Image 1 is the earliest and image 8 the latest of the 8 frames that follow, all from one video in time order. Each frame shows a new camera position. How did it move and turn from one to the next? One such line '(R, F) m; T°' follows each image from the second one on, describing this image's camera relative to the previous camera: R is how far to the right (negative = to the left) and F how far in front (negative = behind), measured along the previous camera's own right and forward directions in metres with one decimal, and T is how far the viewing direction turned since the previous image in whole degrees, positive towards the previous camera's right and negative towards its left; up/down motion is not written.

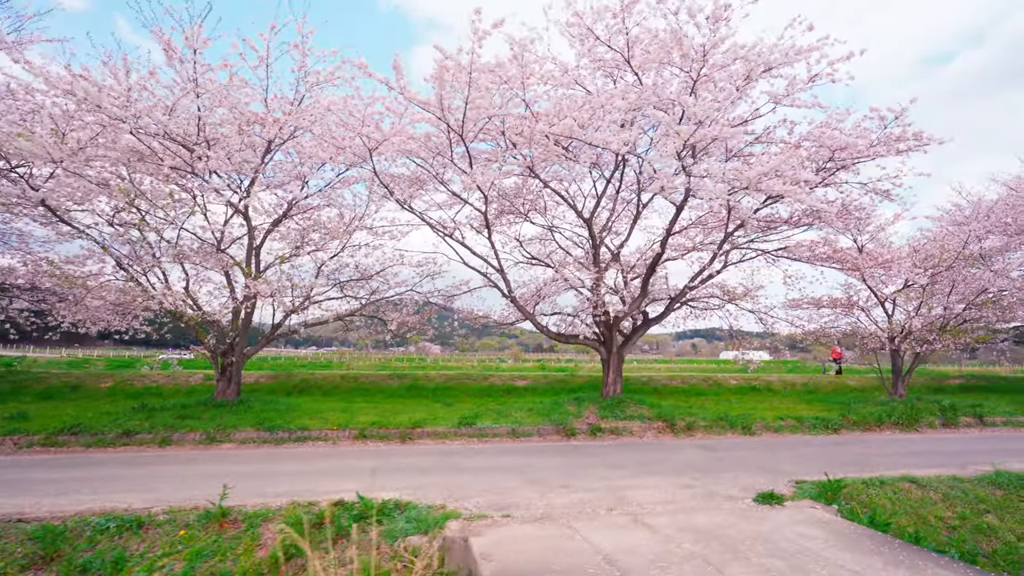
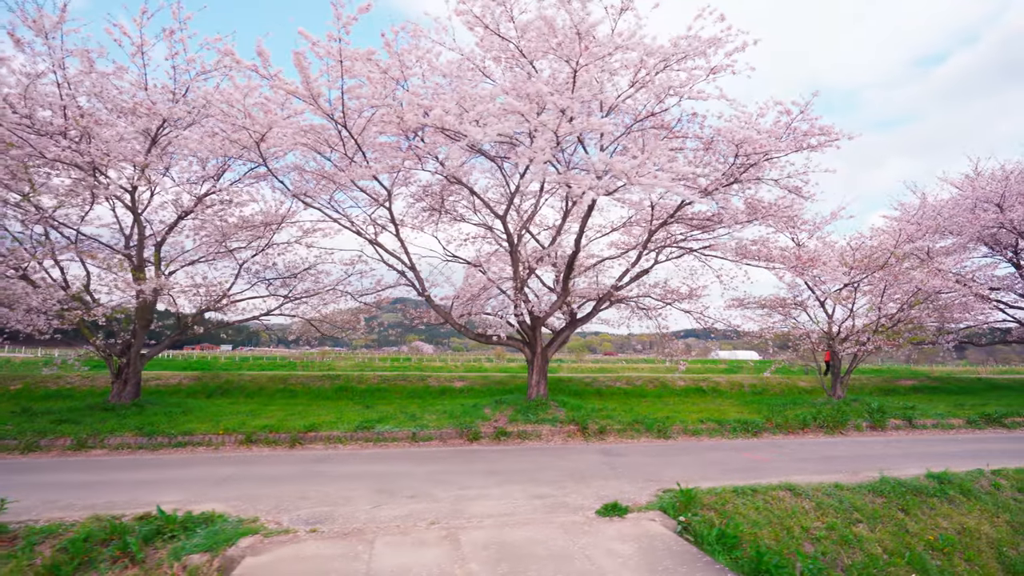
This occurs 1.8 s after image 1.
(+2.3, +0.4) m; +1°
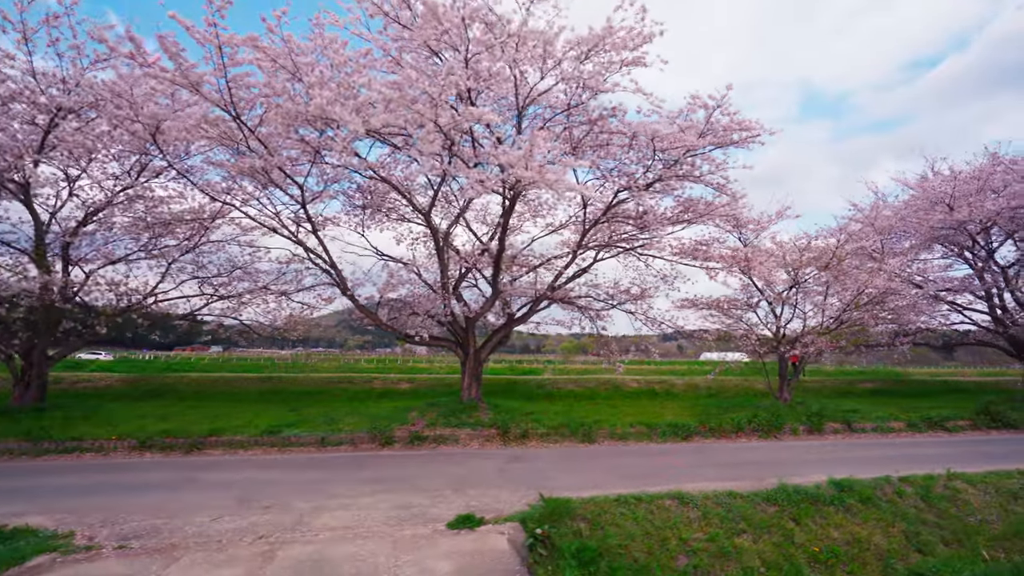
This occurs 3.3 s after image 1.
(+1.9, +0.4) m; +1°
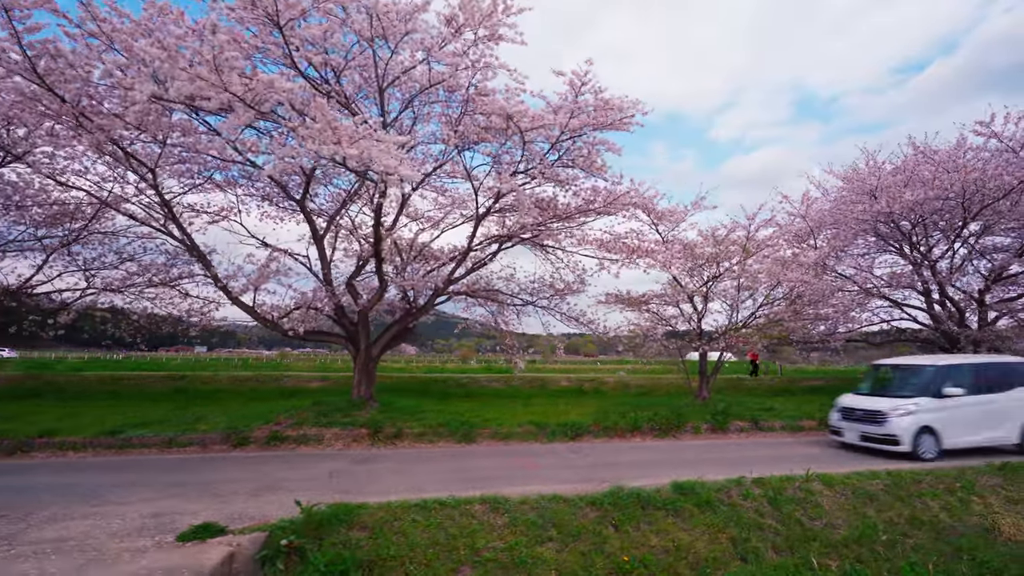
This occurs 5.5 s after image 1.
(+2.8, +0.7) m; +1°
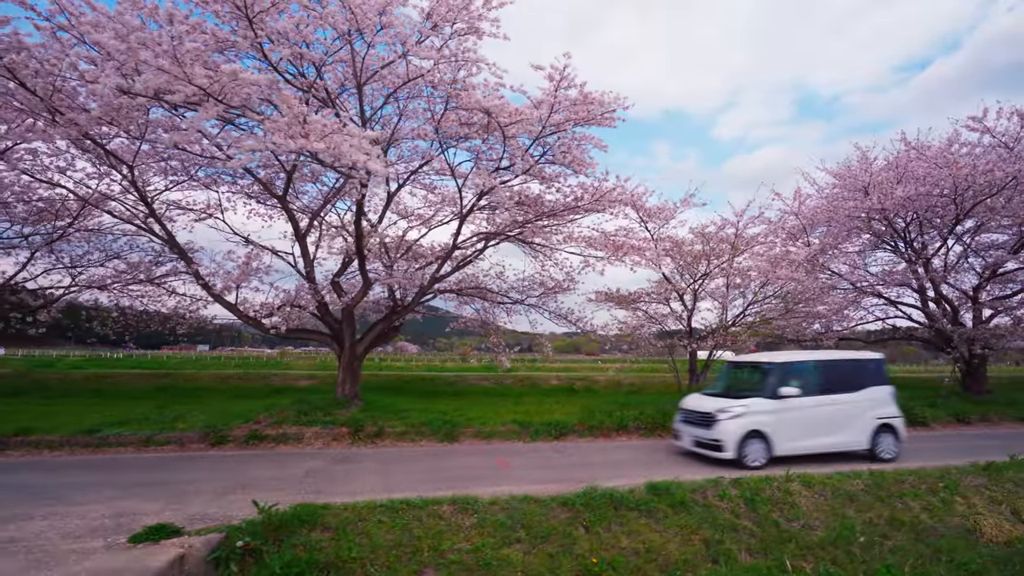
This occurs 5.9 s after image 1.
(+0.5, +0.1) m; 0°
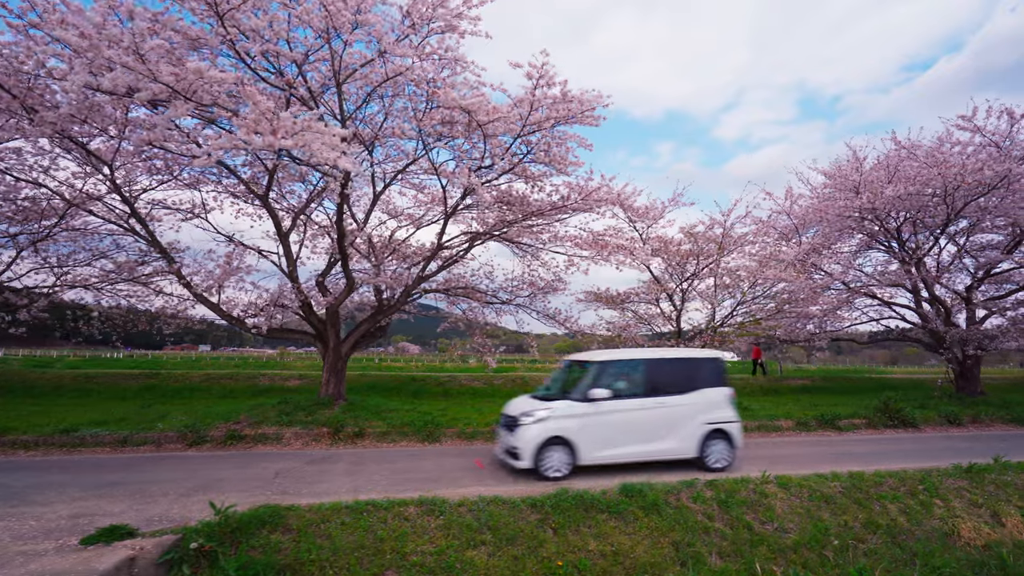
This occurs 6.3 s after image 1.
(+0.5, +0.1) m; 0°
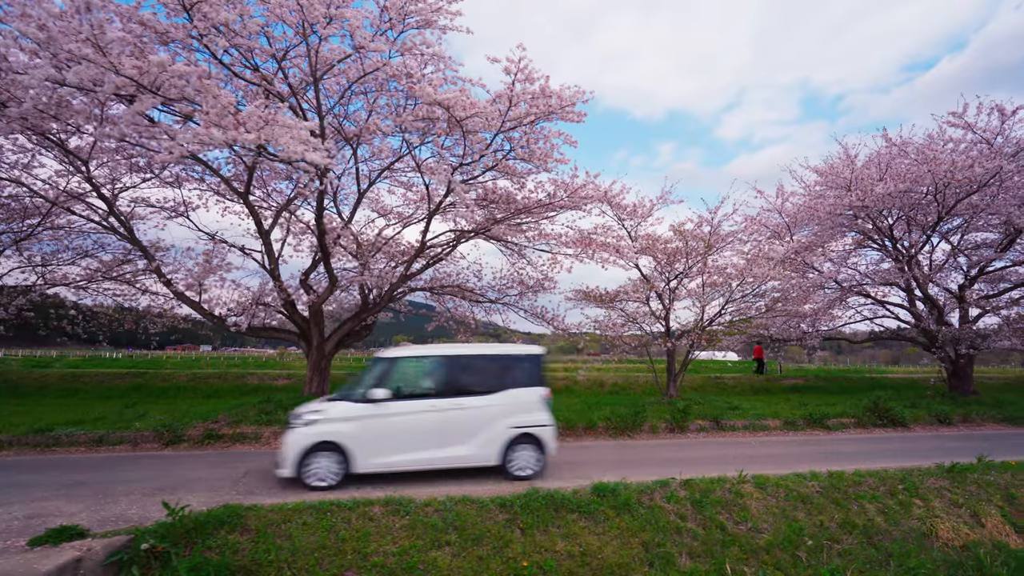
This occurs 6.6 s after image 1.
(+0.5, +0.1) m; 0°
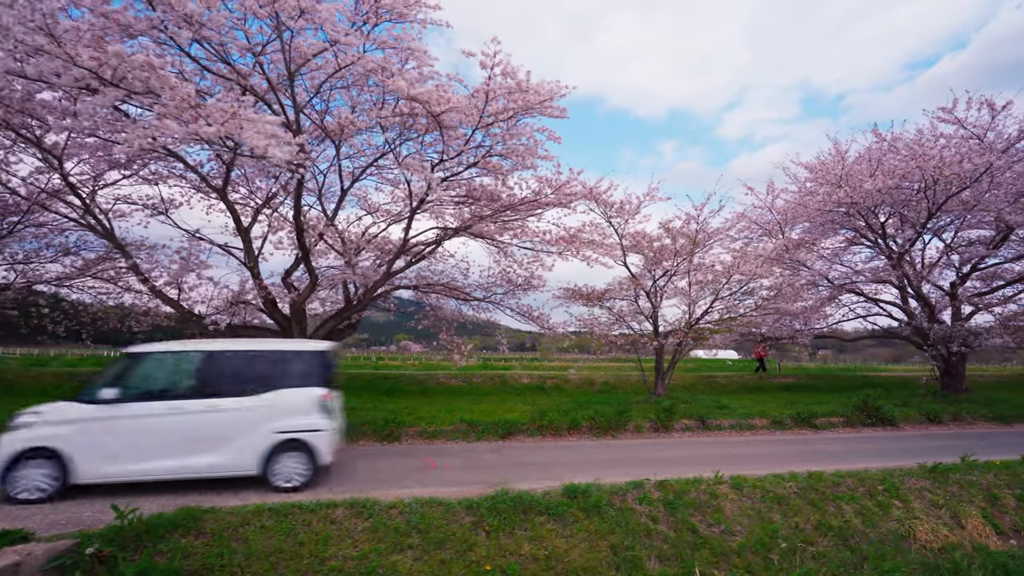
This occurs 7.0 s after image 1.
(+0.5, +0.2) m; 0°
